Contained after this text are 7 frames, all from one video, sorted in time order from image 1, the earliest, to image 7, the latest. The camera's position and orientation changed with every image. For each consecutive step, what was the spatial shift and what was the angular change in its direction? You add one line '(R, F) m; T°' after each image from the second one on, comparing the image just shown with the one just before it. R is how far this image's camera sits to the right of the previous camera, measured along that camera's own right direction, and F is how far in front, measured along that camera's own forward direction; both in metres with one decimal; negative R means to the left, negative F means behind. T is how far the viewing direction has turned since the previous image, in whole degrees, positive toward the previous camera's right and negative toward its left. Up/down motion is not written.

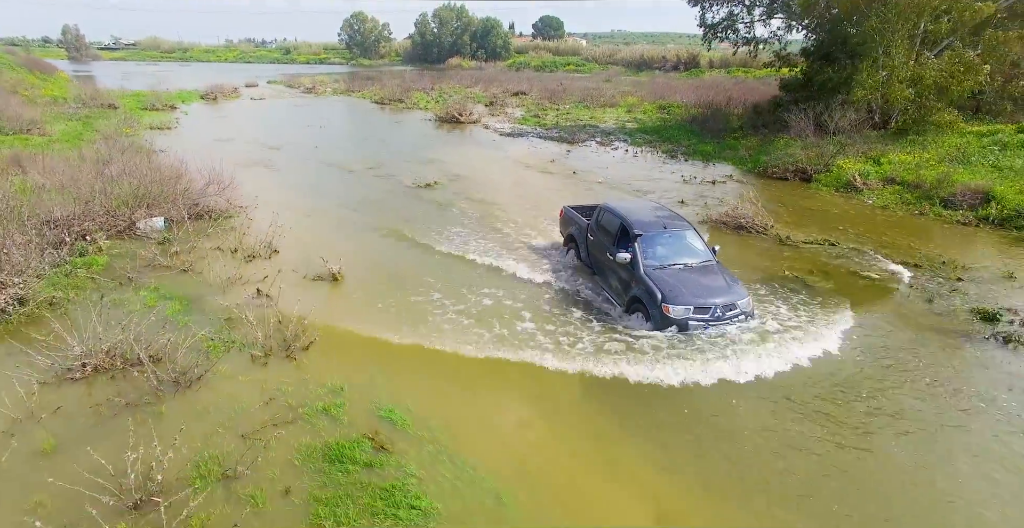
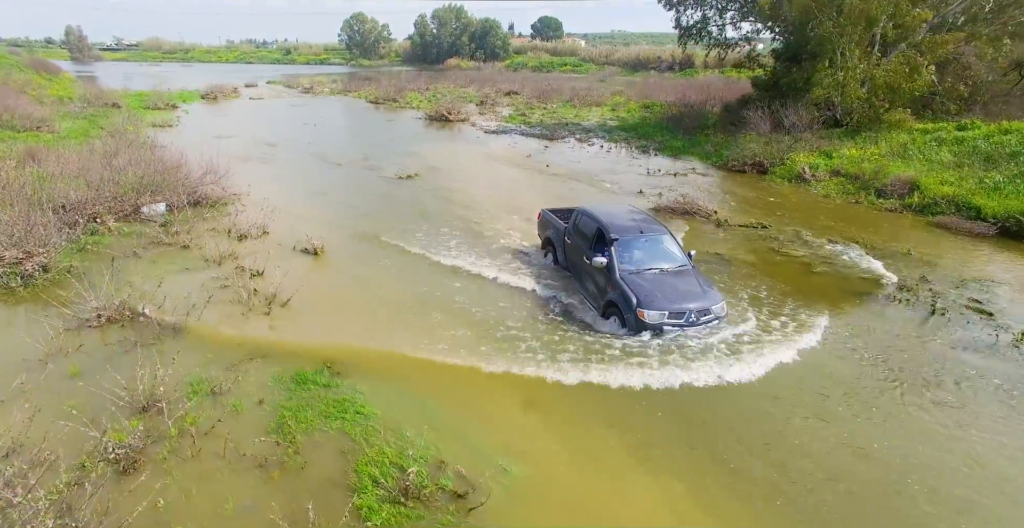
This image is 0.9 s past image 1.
(+1.0, -1.5) m; 0°
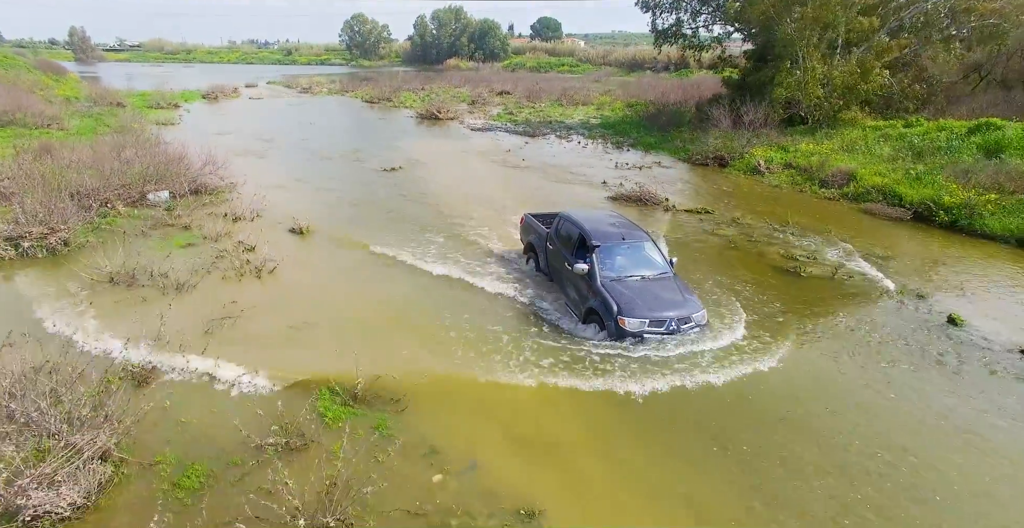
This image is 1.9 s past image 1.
(+1.0, -1.6) m; 0°
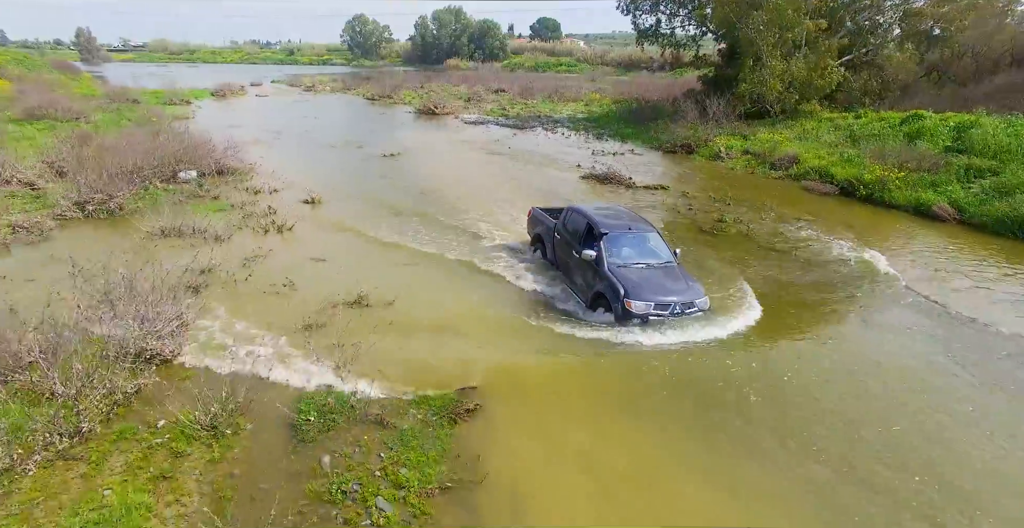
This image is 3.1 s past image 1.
(+0.7, -2.5) m; 0°
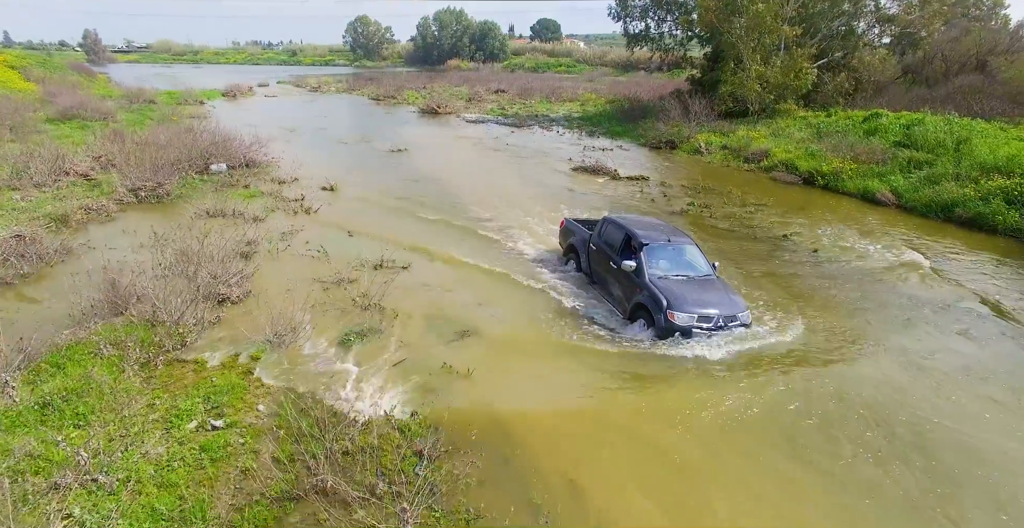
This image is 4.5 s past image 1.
(+0.2, -2.2) m; 0°
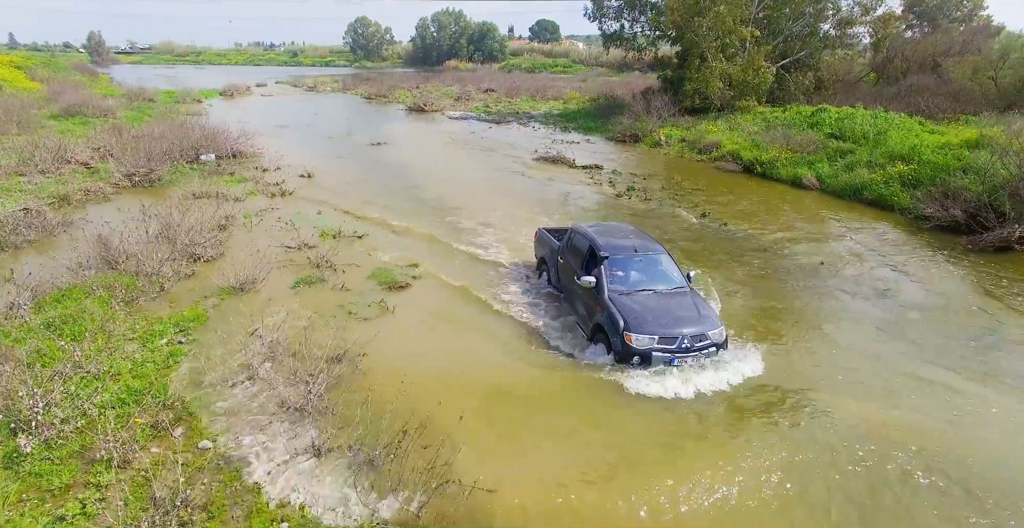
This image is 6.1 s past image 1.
(+1.5, -1.7) m; 0°
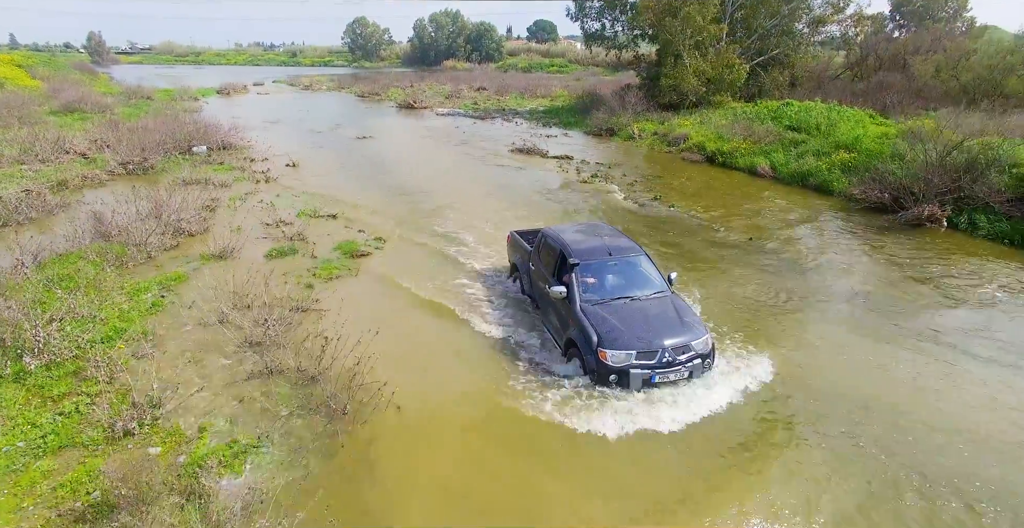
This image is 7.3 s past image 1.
(+1.0, -1.2) m; 0°
